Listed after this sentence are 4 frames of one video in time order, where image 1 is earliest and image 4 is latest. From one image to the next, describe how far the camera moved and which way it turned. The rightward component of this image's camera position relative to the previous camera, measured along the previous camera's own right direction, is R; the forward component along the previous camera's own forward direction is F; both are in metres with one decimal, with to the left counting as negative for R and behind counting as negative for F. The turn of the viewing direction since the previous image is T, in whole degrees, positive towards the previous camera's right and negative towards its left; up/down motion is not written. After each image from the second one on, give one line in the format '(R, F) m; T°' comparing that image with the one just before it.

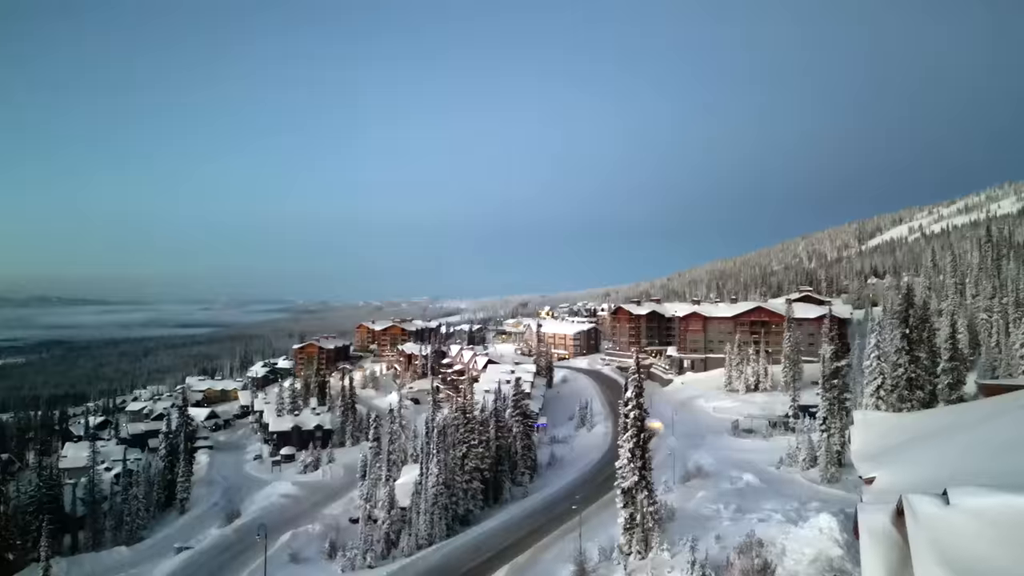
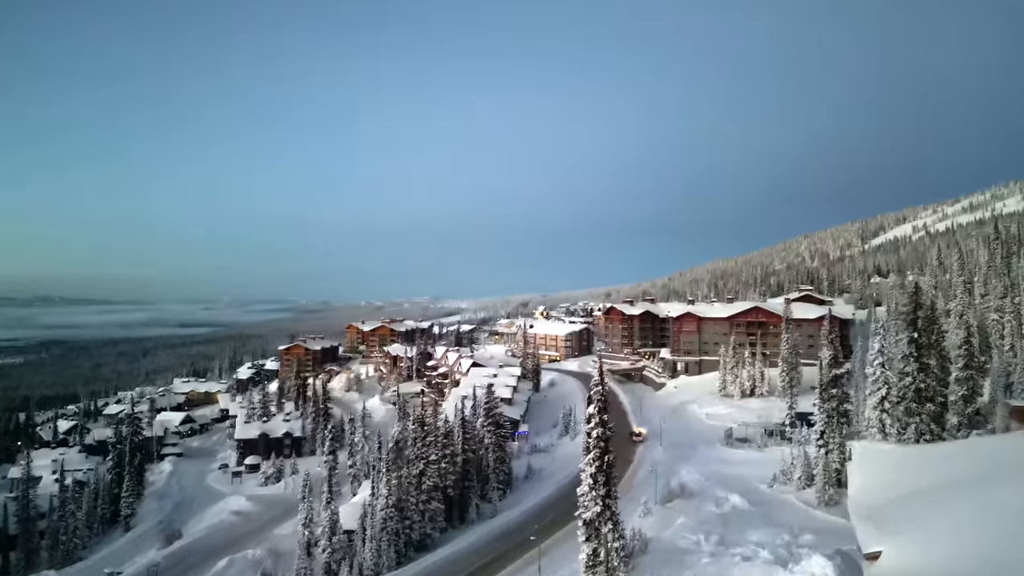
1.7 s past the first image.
(+2.4, +4.1) m; 0°
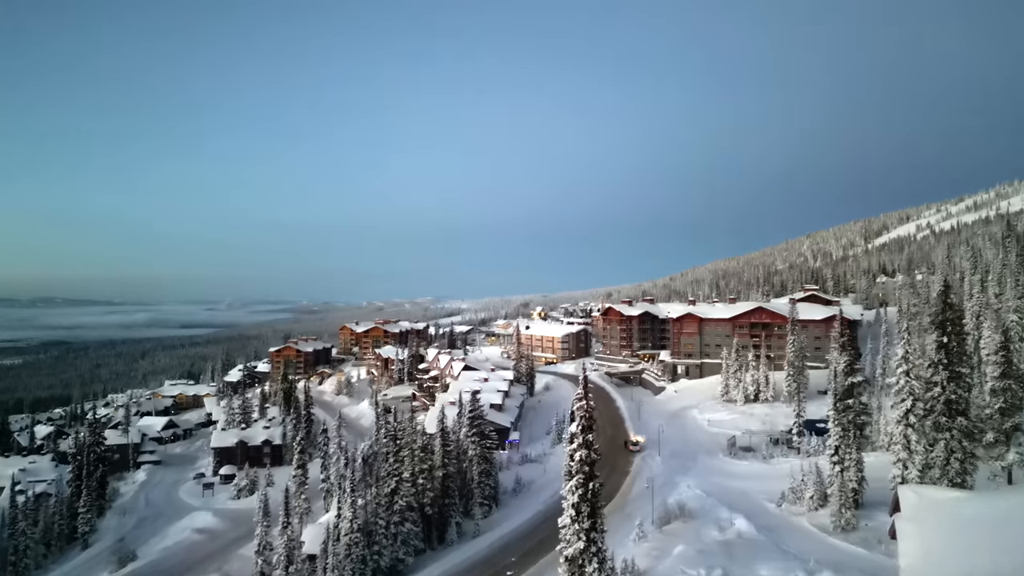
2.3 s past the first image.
(+1.1, +3.5) m; 0°
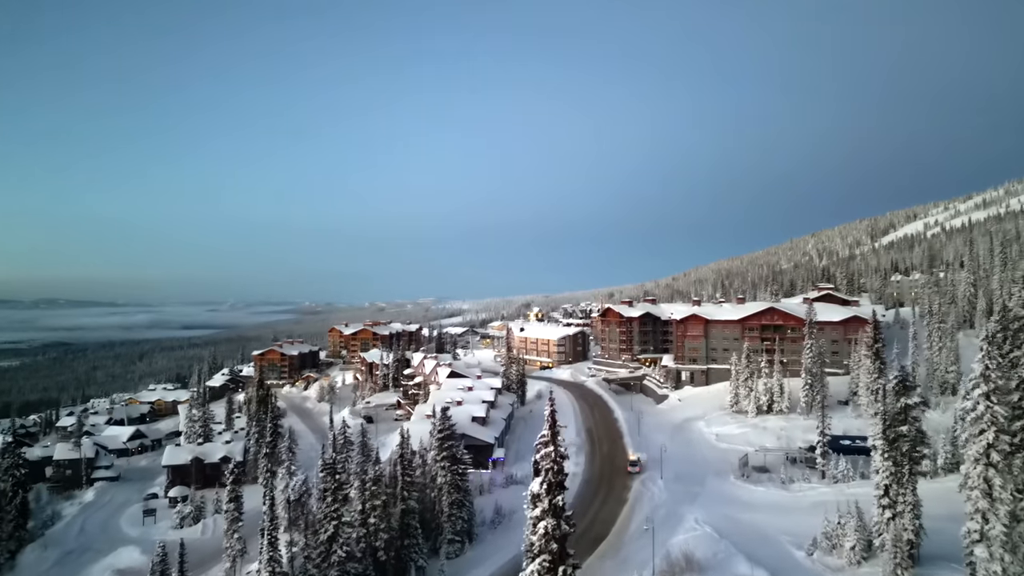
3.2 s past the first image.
(+1.6, +6.5) m; 0°
